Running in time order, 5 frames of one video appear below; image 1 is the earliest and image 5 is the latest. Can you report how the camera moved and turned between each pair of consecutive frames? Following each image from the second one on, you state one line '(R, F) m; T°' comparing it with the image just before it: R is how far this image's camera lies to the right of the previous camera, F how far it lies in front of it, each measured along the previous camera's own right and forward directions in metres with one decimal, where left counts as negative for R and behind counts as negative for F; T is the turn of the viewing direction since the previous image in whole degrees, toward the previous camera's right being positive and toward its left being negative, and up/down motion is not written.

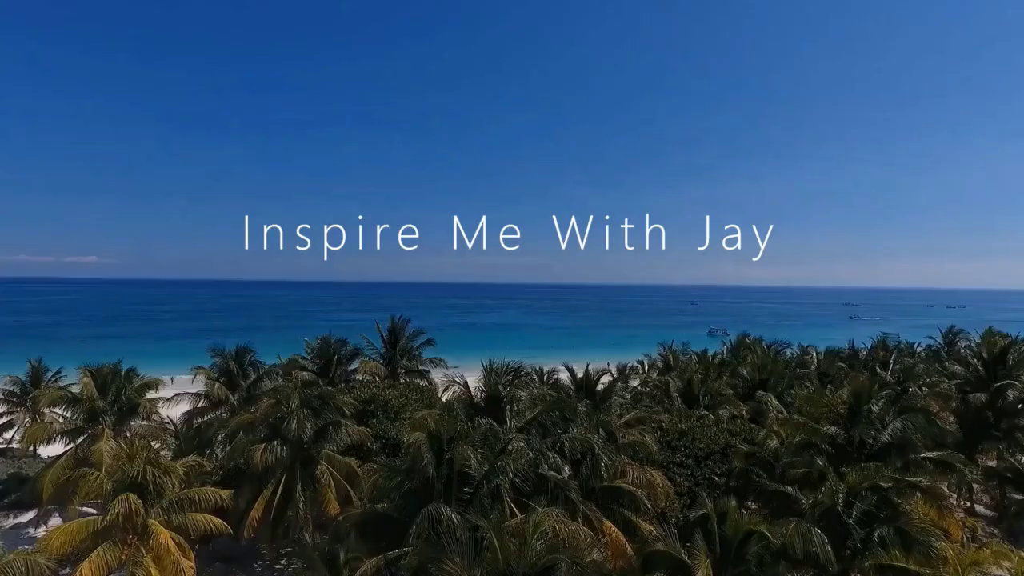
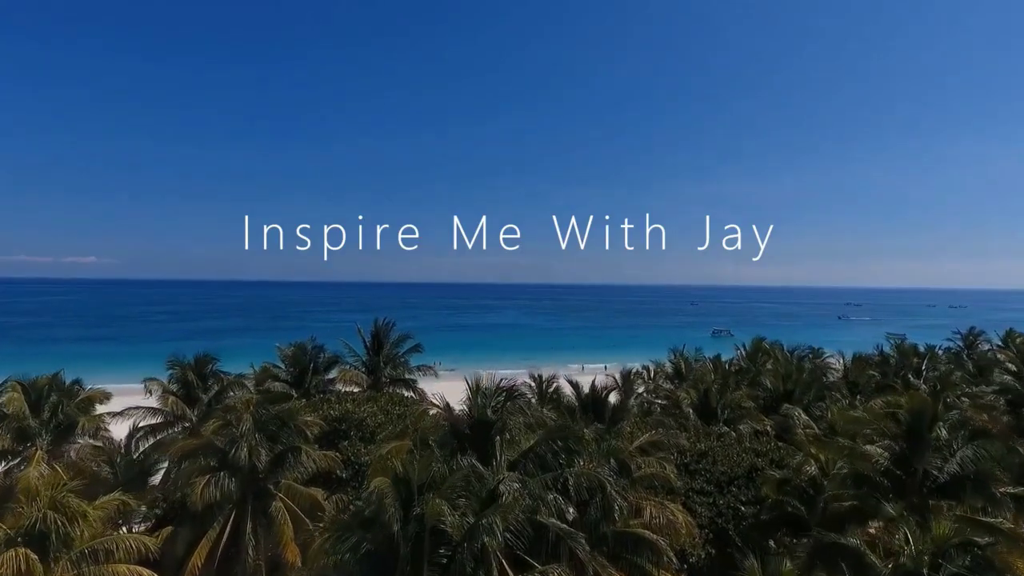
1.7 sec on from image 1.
(+0.1, +2.3) m; 0°
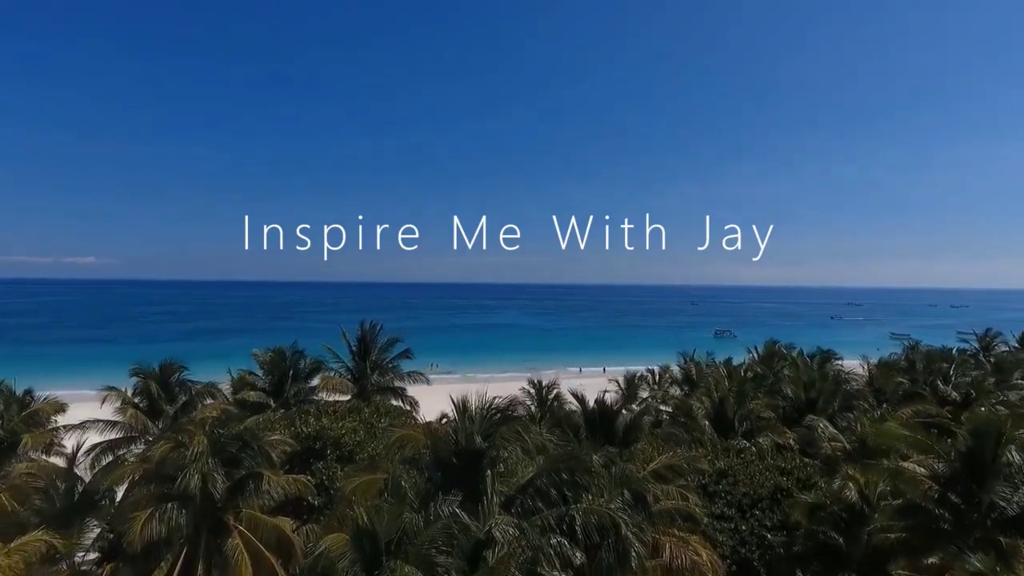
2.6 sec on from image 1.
(+0.1, +1.6) m; 0°
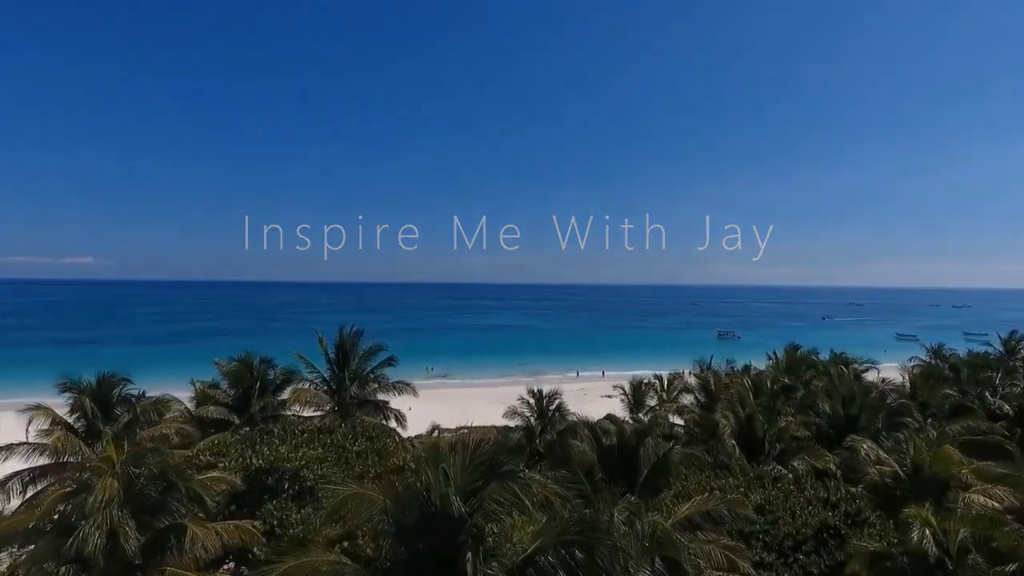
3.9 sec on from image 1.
(+0.1, +2.2) m; 0°
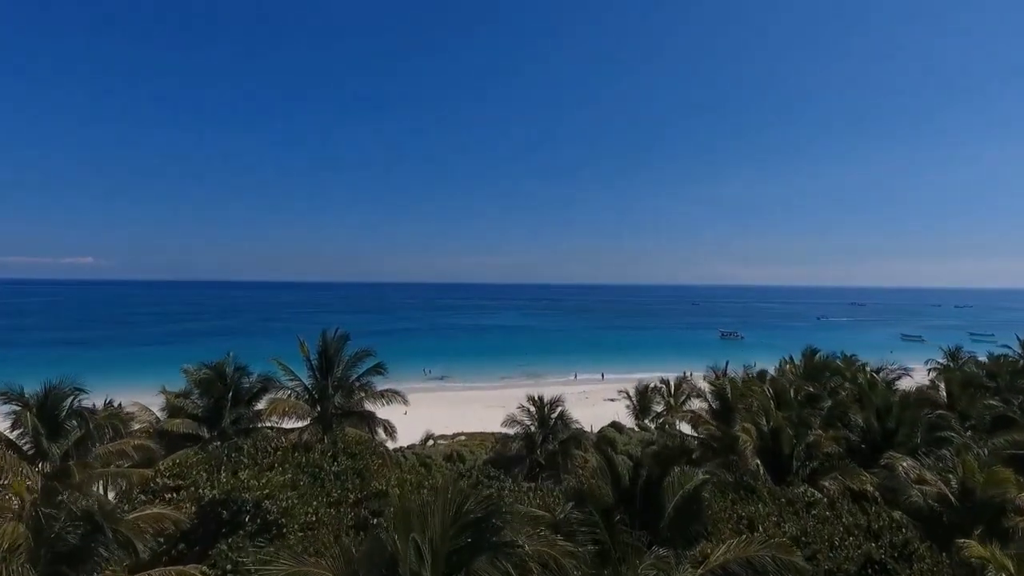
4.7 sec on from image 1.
(0.0, +1.5) m; 0°
